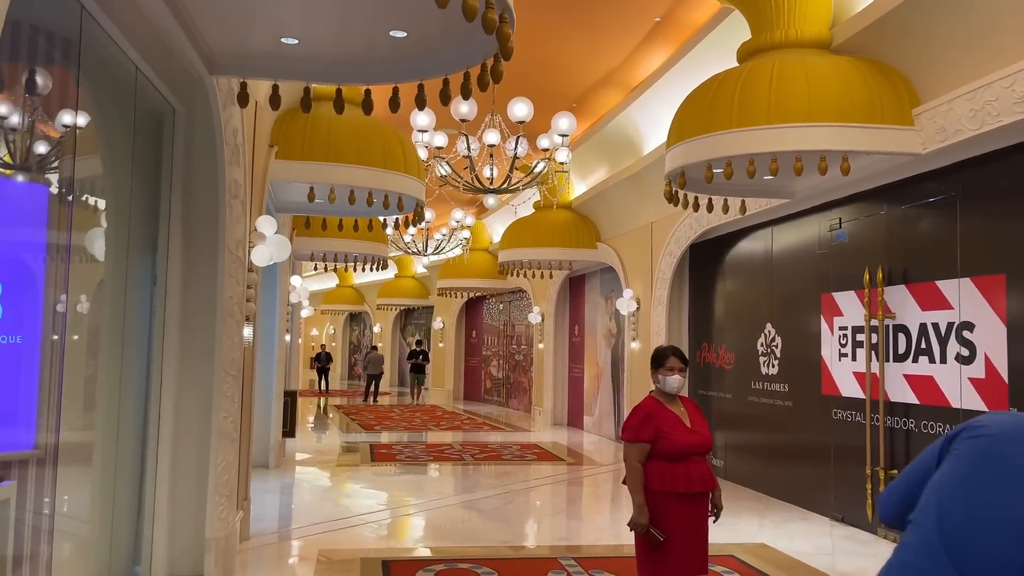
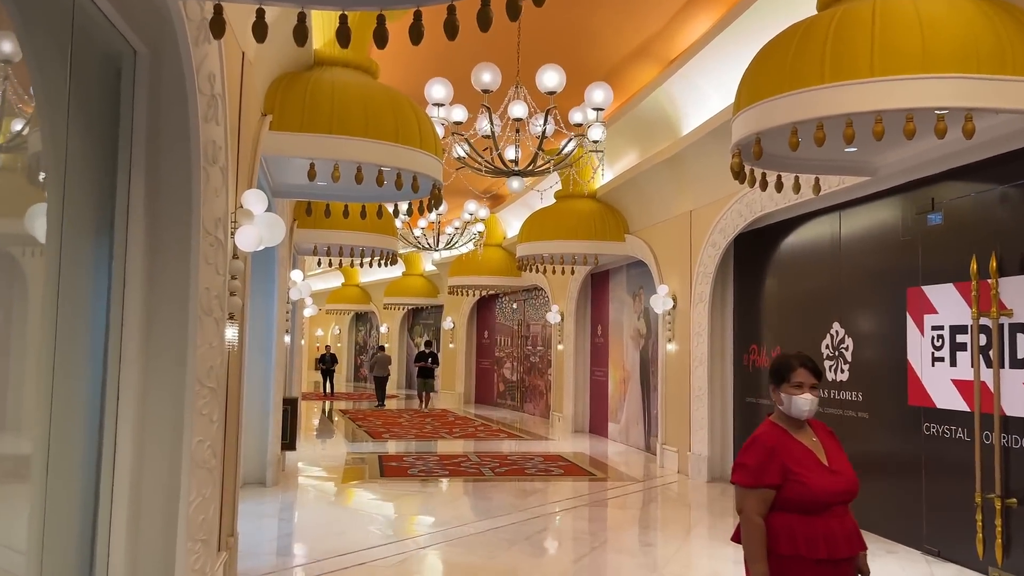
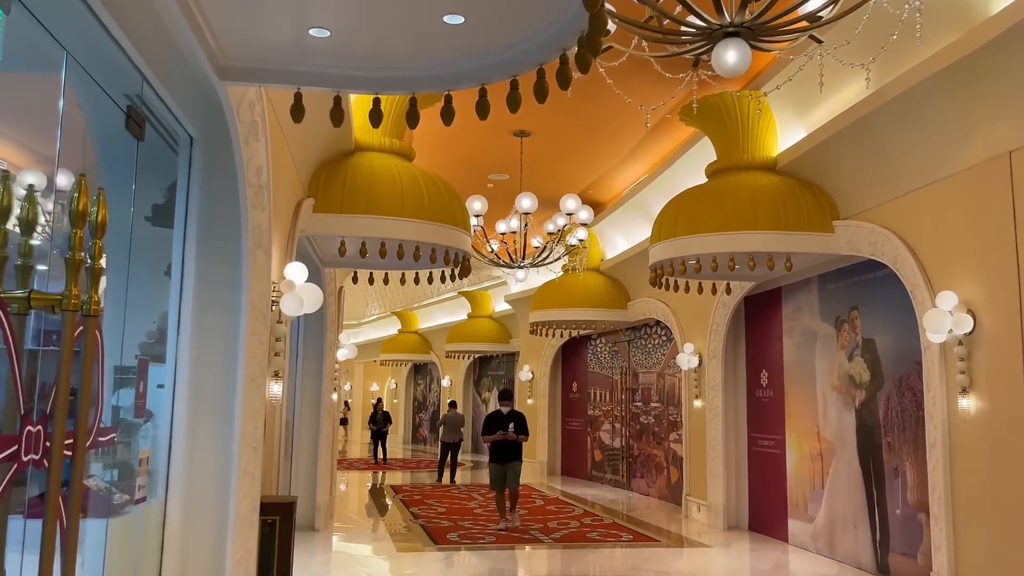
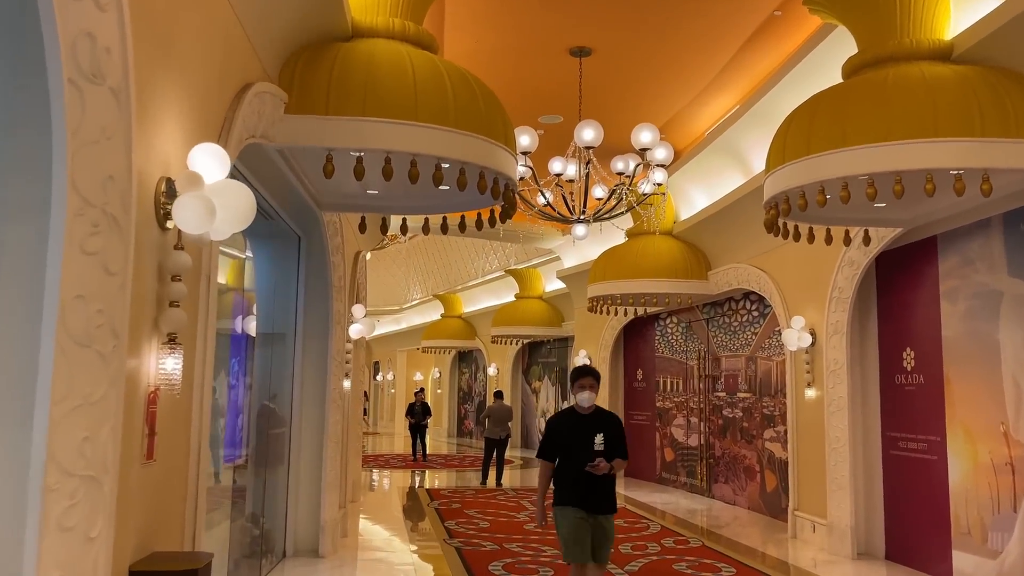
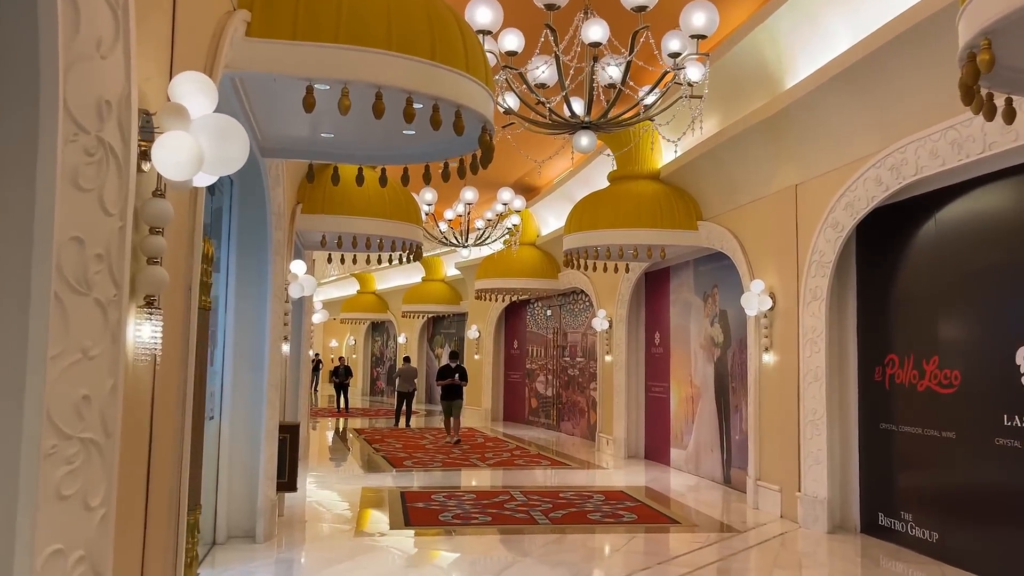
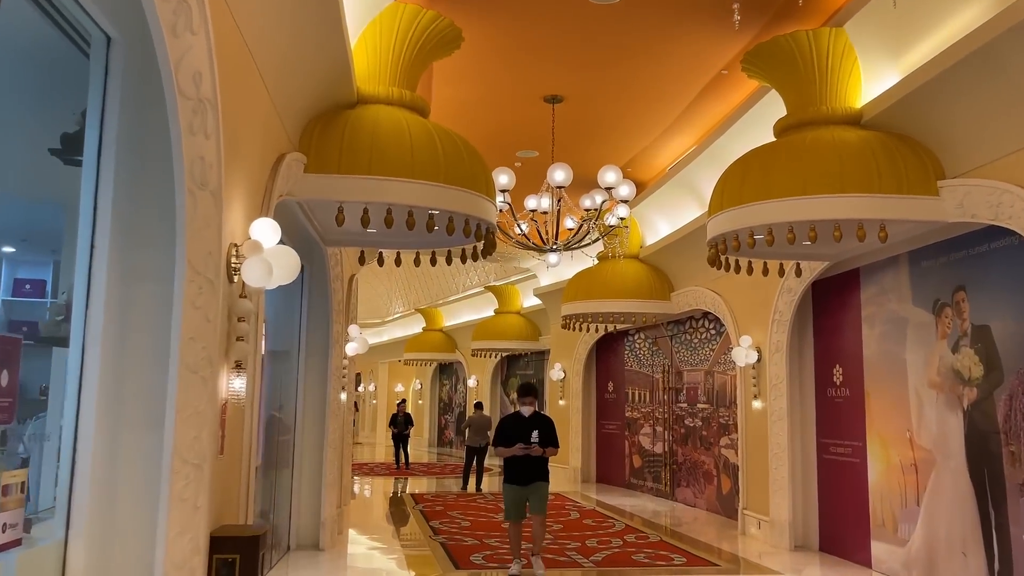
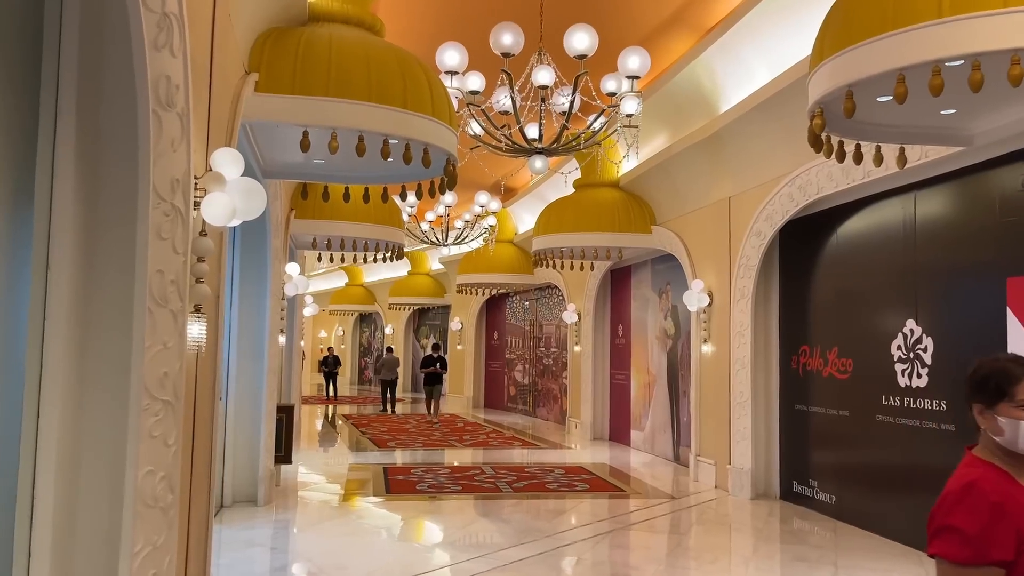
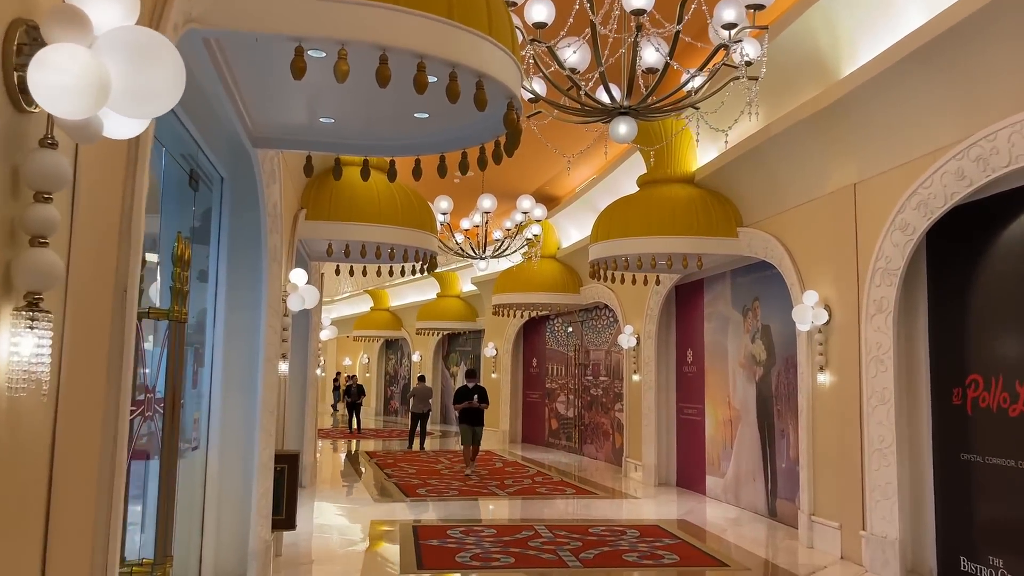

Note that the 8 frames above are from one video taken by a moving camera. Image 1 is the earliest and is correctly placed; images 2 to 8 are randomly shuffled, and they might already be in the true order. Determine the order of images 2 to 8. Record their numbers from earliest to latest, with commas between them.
2, 7, 5, 8, 3, 6, 4
